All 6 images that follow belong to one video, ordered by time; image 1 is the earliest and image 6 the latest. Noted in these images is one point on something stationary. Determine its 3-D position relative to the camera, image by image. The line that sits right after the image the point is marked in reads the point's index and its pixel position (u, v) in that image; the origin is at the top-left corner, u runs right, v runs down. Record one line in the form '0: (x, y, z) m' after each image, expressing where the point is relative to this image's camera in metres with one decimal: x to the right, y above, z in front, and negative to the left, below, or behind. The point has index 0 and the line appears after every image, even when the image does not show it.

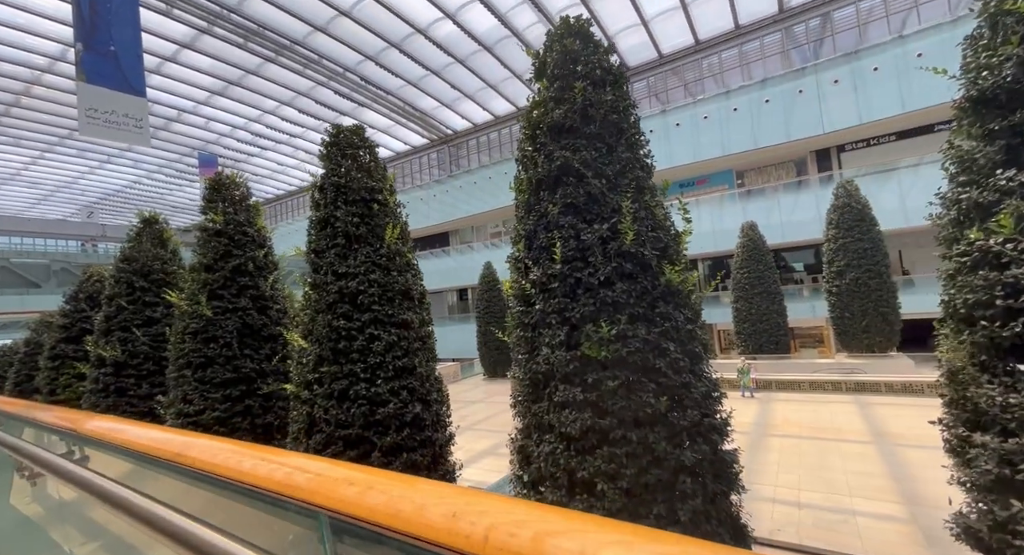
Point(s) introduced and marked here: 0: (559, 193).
0: (+0.3, +0.5, +2.5) m
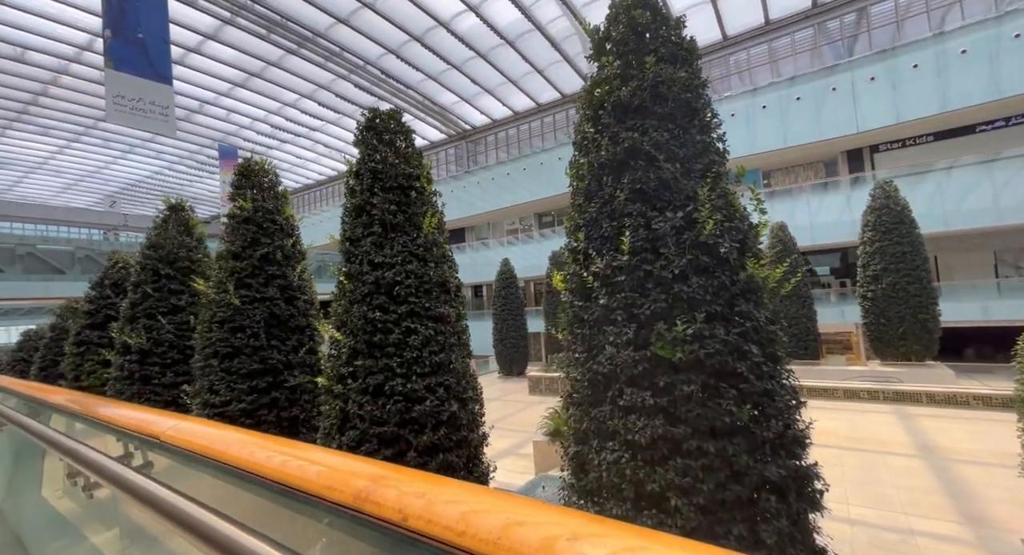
0: (+0.6, +0.5, +2.3) m
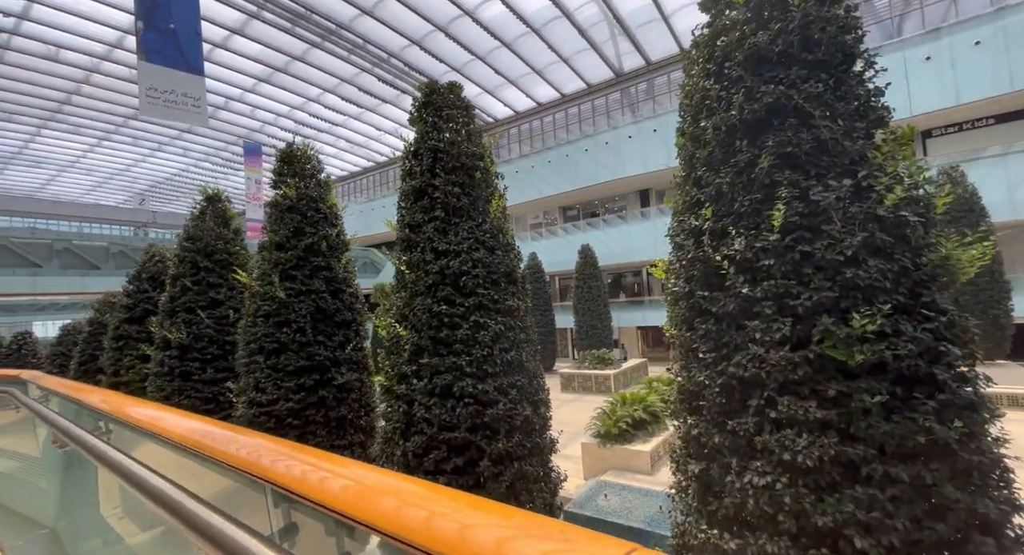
0: (+1.0, +0.6, +1.9) m
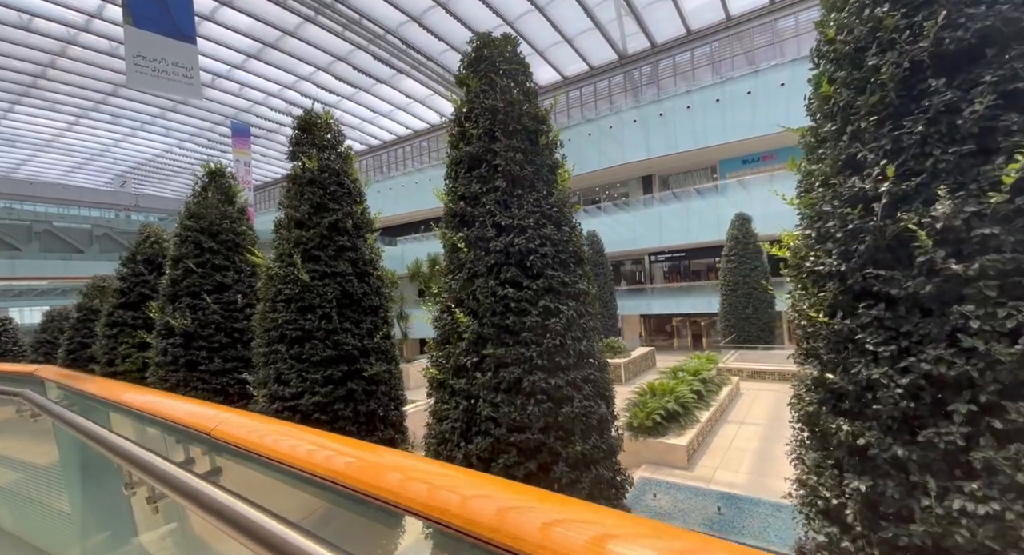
0: (+1.5, +0.6, +1.5) m
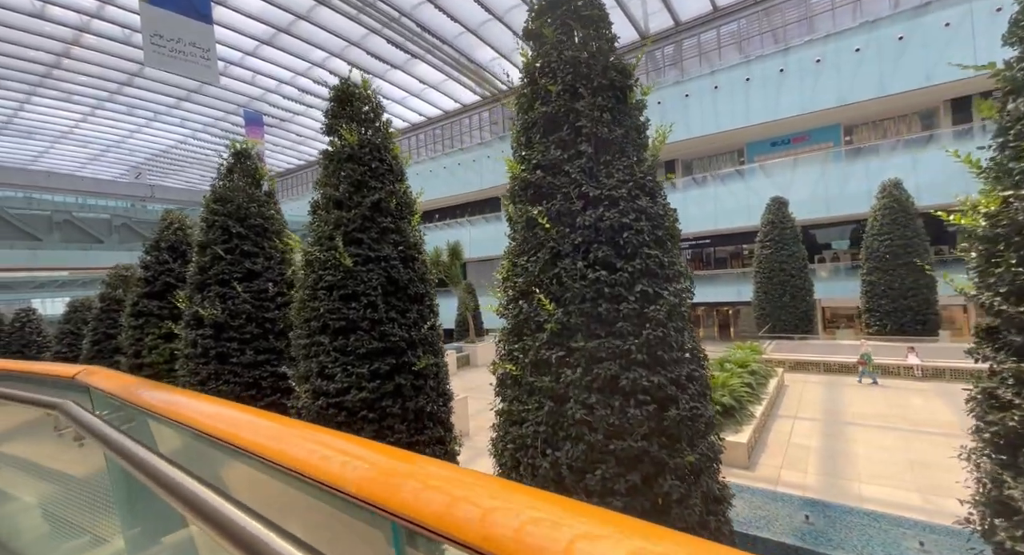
0: (+1.9, +0.7, +1.0) m
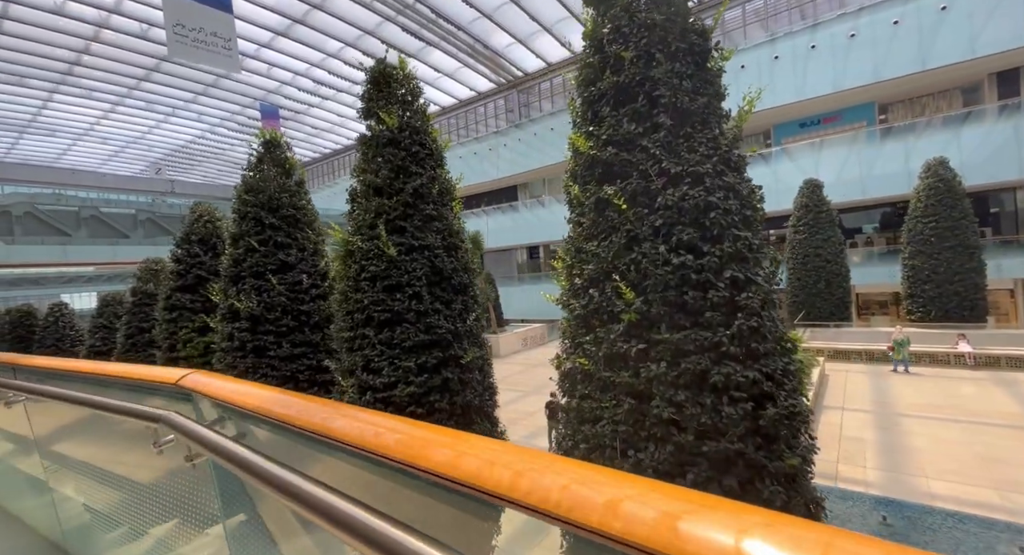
0: (+2.2, +0.8, +0.8) m
